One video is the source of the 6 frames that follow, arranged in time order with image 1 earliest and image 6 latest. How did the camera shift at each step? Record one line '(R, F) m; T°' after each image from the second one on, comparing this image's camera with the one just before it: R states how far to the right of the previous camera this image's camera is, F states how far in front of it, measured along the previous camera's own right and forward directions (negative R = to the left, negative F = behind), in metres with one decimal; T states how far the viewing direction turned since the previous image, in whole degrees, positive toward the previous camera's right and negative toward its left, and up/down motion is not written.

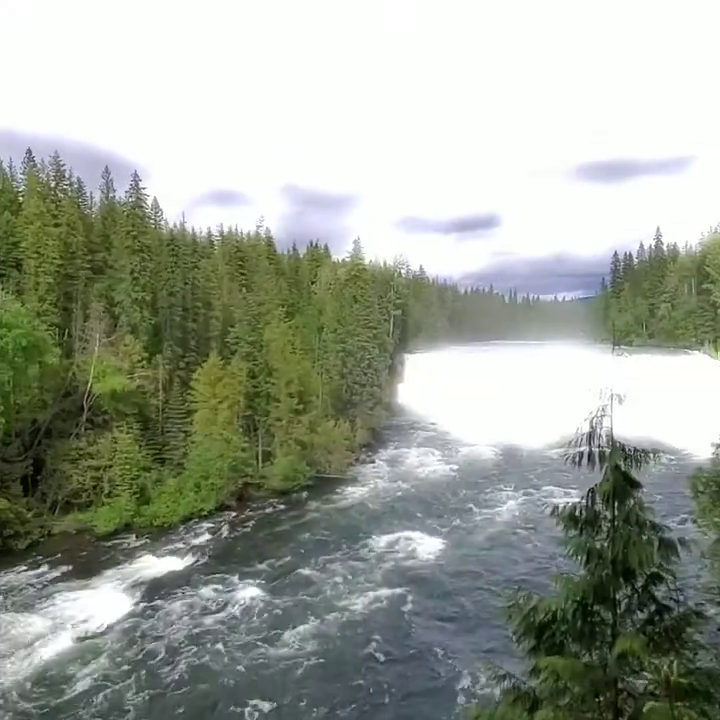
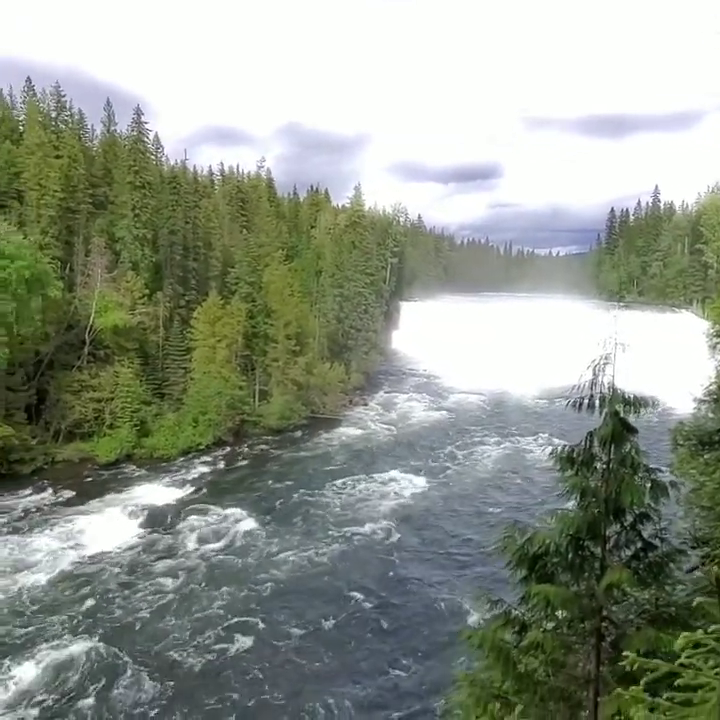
(-0.5, -0.9) m; +1°
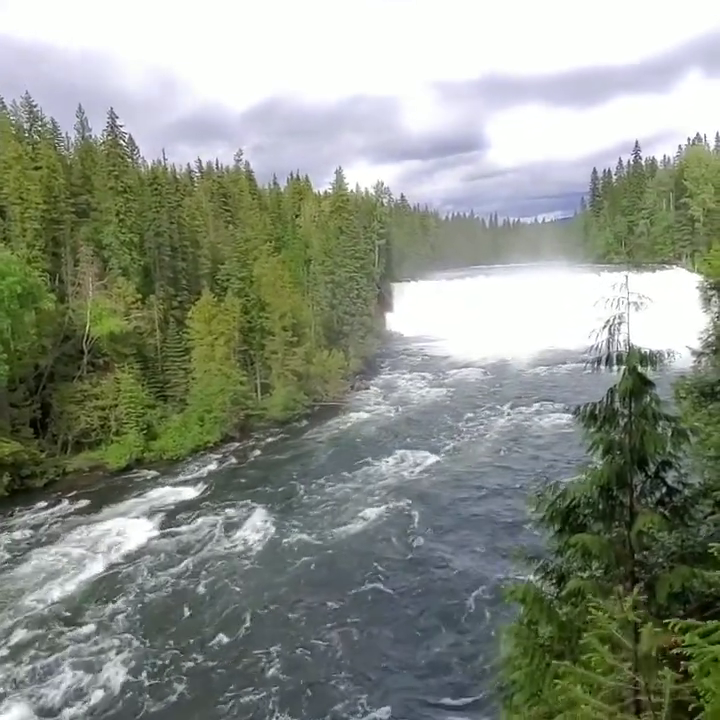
(-0.2, -0.1) m; 0°
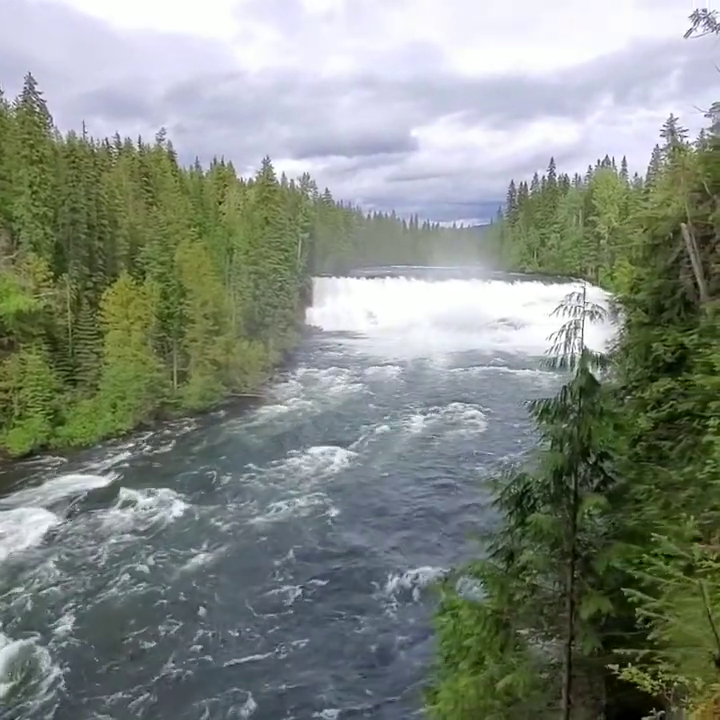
(-0.5, -0.2) m; +8°
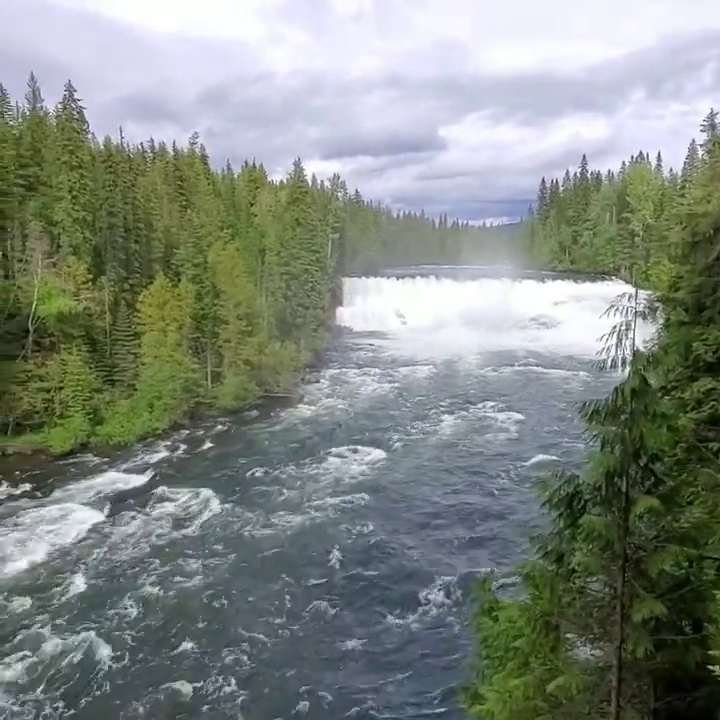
(-0.2, -0.1) m; -3°
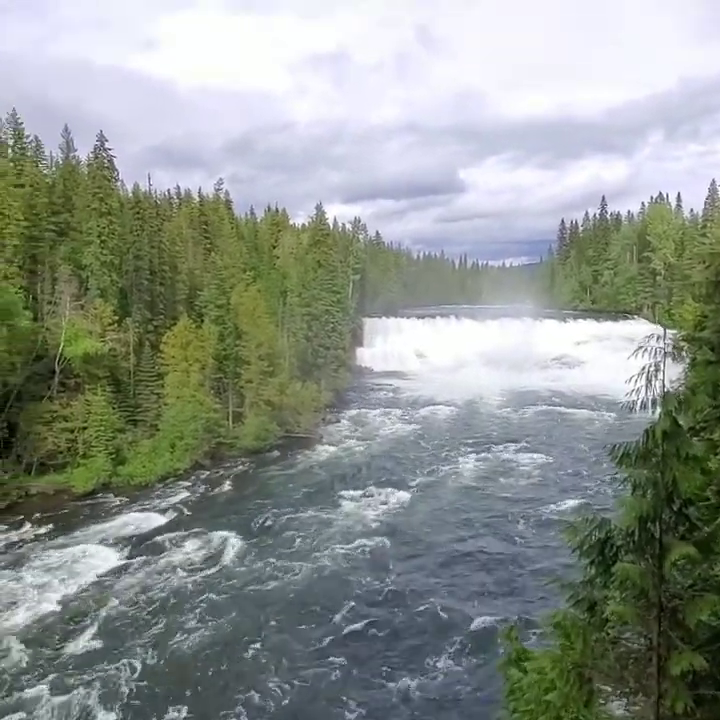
(0.0, 0.0) m; -2°
